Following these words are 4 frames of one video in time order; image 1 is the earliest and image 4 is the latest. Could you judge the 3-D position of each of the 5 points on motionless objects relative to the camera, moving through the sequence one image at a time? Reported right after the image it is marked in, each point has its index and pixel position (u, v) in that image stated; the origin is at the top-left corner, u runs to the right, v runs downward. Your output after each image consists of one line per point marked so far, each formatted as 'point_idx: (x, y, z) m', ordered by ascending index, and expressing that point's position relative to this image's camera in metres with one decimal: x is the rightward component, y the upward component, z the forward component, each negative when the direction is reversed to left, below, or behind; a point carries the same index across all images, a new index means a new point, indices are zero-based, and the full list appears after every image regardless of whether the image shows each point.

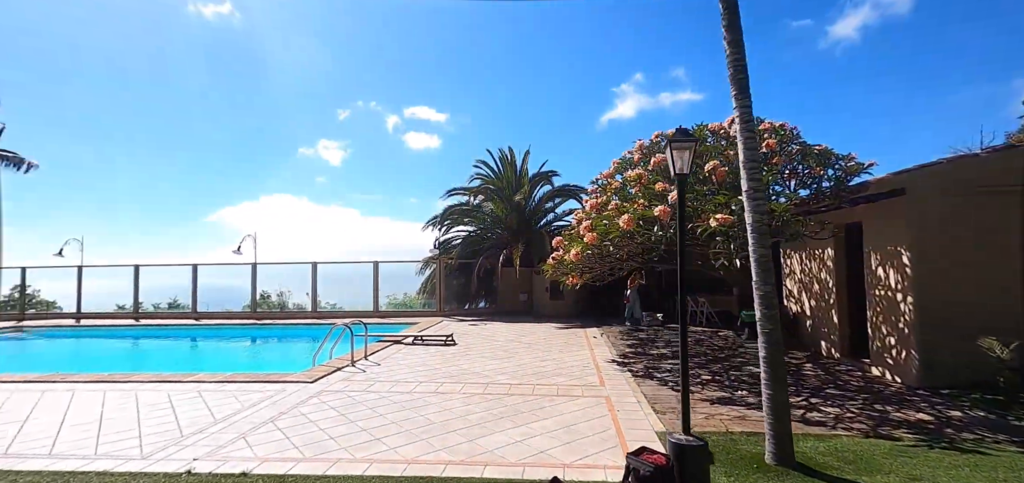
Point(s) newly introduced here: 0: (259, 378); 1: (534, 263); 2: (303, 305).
0: (-3.4, -1.9, +5.7) m
1: (+0.9, -0.8, +15.6) m
2: (-6.6, -2.1, +13.6) m
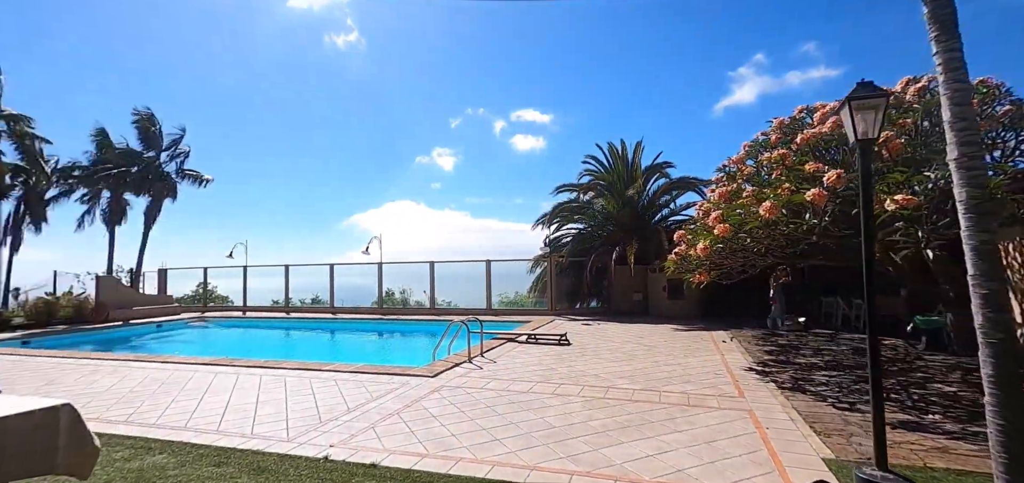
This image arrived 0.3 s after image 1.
0: (-1.8, -1.8, +5.9) m
1: (+4.8, -0.6, +14.5) m
2: (-2.9, -2.1, +14.4) m
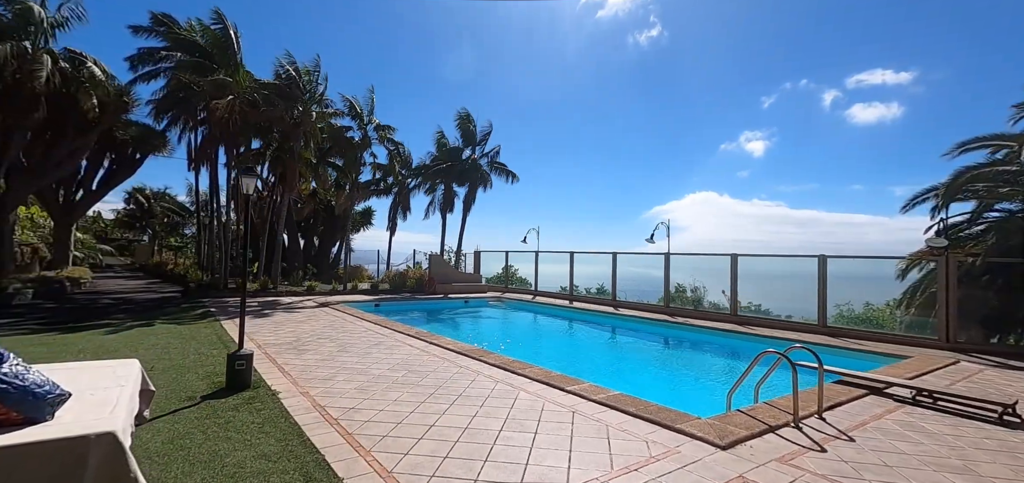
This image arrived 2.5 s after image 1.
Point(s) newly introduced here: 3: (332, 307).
0: (+1.2, -1.6, +3.8) m
1: (+11.7, -0.4, +6.5) m
2: (+5.6, -1.7, +11.2) m
3: (-4.5, -1.6, +10.3) m
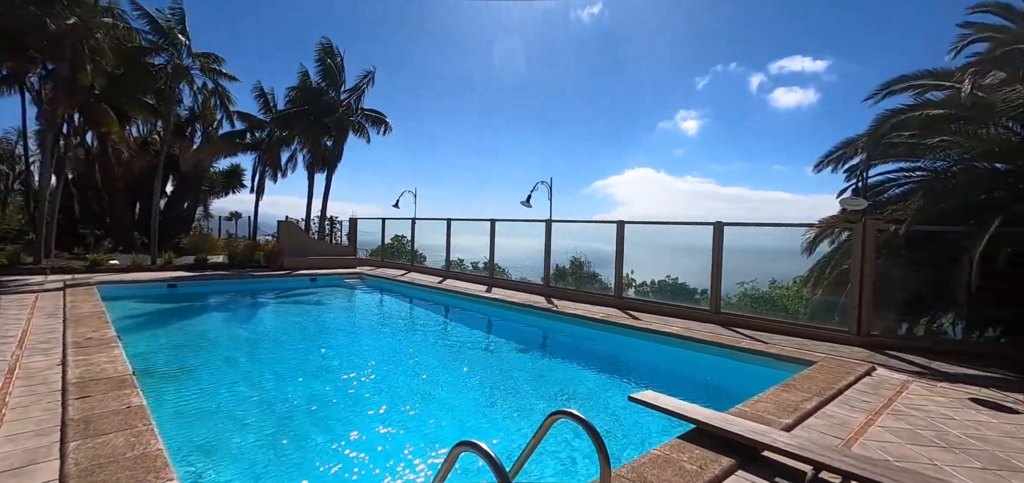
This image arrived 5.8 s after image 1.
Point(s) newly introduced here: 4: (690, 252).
0: (-1.2, -1.3, +1.5) m
1: (+8.9, 0.0, +5.4) m
2: (+2.2, -0.9, +9.3) m
3: (-7.7, -0.9, +7.2) m
4: (+3.5, -0.1, +8.0) m
